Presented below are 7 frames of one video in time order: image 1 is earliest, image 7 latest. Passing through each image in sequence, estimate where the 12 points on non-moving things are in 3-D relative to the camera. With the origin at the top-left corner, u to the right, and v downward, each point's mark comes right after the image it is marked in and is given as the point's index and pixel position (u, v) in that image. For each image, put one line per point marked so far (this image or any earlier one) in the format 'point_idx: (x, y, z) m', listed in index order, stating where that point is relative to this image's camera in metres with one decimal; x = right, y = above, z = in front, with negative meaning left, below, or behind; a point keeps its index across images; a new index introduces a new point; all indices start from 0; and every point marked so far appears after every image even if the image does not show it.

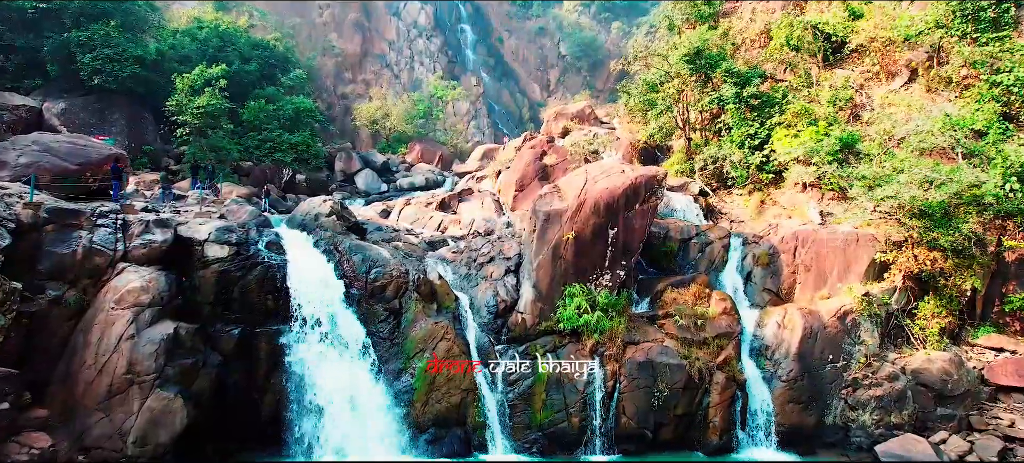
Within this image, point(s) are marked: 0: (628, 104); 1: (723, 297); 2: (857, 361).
0: (+3.3, +3.7, +19.4) m
1: (+4.0, -1.3, +12.8) m
2: (+6.0, -2.3, +11.8) m
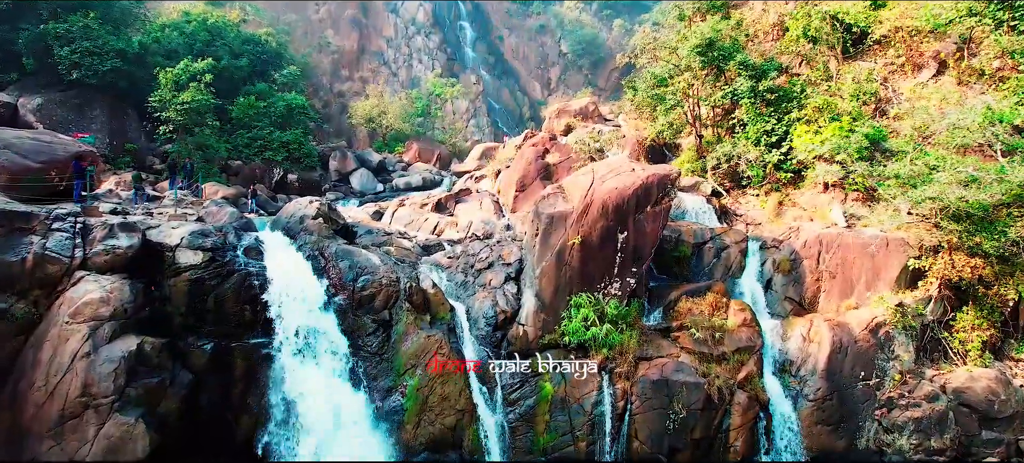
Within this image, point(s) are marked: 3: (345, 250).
0: (+3.3, +3.6, +18.4) m
1: (+4.0, -1.3, +11.7) m
2: (+6.0, -2.3, +10.7) m
3: (-3.0, -0.3, +12.2) m
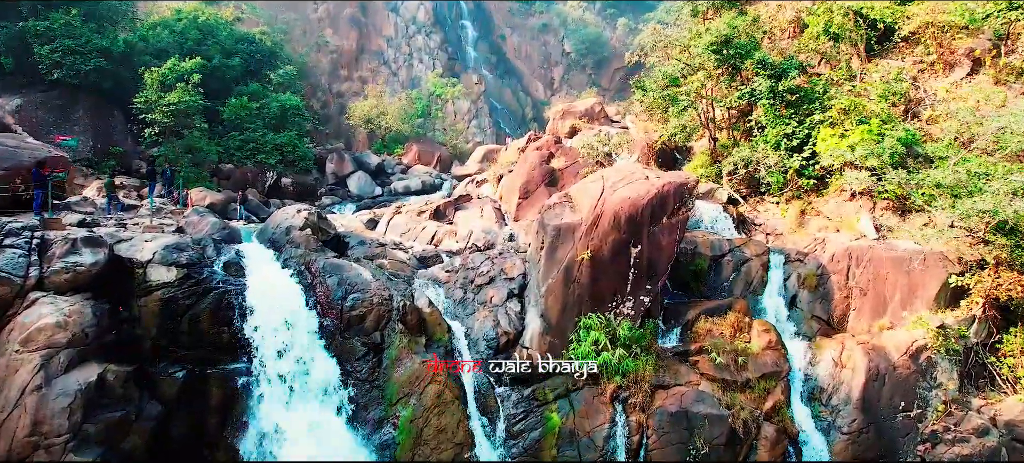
0: (+3.4, +3.4, +17.4) m
1: (+4.0, -1.5, +10.7) m
2: (+6.1, -2.6, +9.7) m
3: (-3.0, -0.6, +11.2) m
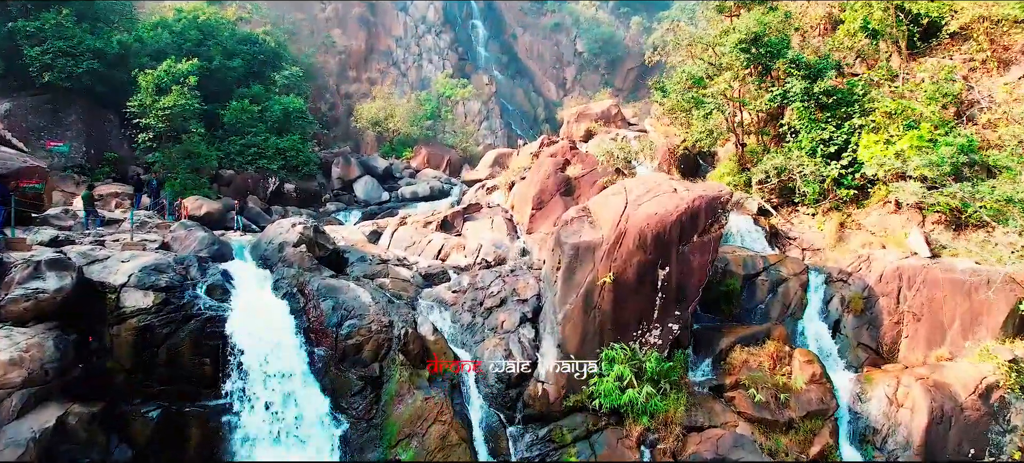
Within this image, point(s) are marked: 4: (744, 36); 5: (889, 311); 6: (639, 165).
0: (+3.7, +3.1, +16.2) m
1: (+4.2, -1.8, +9.6) m
2: (+6.2, -2.8, +8.5) m
3: (-2.8, -0.8, +10.2) m
4: (+4.8, +4.0, +14.0) m
5: (+5.8, -1.2, +10.3) m
6: (+3.0, +1.5, +15.9) m
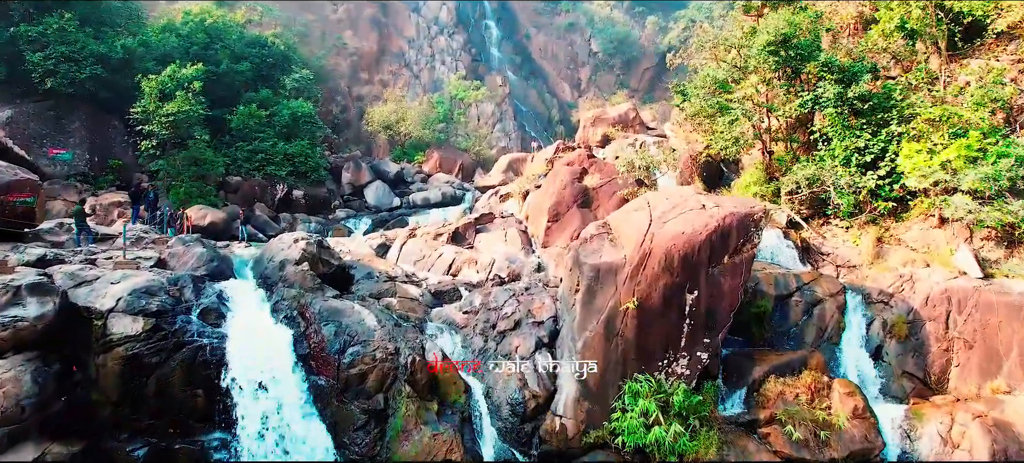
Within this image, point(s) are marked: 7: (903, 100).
0: (+4.0, +2.8, +15.4) m
1: (+4.4, -2.1, +8.8) m
2: (+6.4, -3.1, +7.7) m
3: (-2.6, -1.1, +9.6) m
4: (+5.1, +3.8, +13.1) m
5: (+6.0, -1.5, +9.5) m
6: (+3.3, +1.3, +15.1) m
7: (+7.1, +2.4, +12.3) m
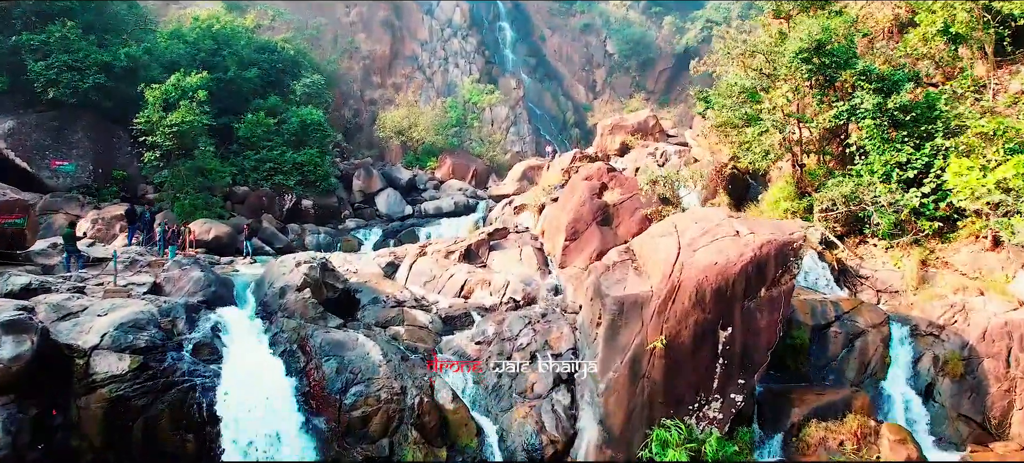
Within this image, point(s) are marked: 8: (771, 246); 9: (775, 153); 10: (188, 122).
0: (+4.3, +2.5, +14.6) m
1: (+4.6, -2.5, +8.0) m
2: (+6.6, -3.5, +6.8) m
3: (-2.3, -1.5, +8.9) m
4: (+5.4, +3.4, +12.3) m
5: (+6.2, -1.8, +8.6) m
6: (+3.7, +0.9, +14.3) m
7: (+7.4, +2.0, +11.4) m
8: (+3.1, -0.2, +8.2) m
9: (+5.2, +1.6, +13.5) m
10: (-8.4, +2.8, +17.6) m
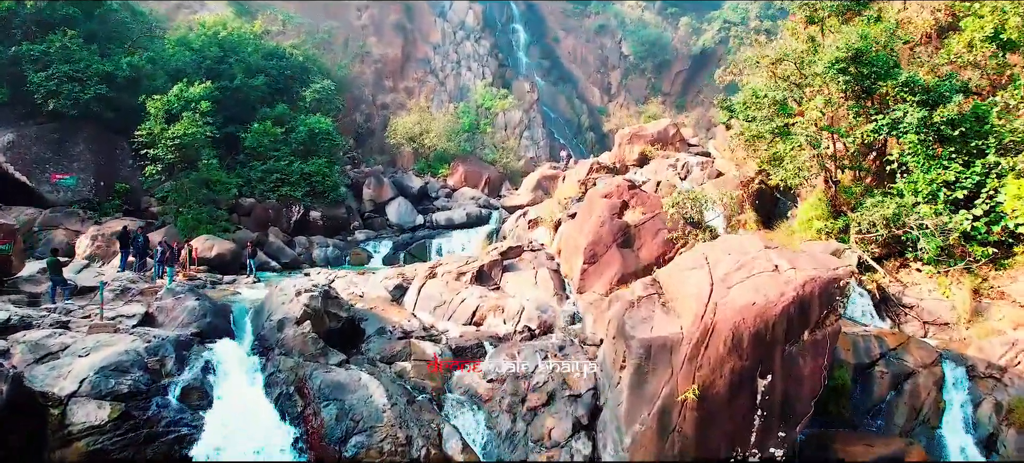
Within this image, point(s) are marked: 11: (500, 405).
0: (+4.6, +2.1, +13.8) m
1: (+4.8, -2.9, +7.1) m
2: (+6.7, -3.9, +5.9) m
3: (-2.2, -1.9, +8.2) m
4: (+5.6, +3.0, +11.4) m
5: (+6.4, -2.2, +7.8) m
6: (+3.9, +0.5, +13.5) m
7: (+7.6, +1.6, +10.5) m
8: (+3.3, -0.6, +7.4) m
9: (+5.5, +1.2, +12.7) m
10: (-8.1, +2.4, +17.0) m
11: (-0.1, -2.2, +8.8) m
